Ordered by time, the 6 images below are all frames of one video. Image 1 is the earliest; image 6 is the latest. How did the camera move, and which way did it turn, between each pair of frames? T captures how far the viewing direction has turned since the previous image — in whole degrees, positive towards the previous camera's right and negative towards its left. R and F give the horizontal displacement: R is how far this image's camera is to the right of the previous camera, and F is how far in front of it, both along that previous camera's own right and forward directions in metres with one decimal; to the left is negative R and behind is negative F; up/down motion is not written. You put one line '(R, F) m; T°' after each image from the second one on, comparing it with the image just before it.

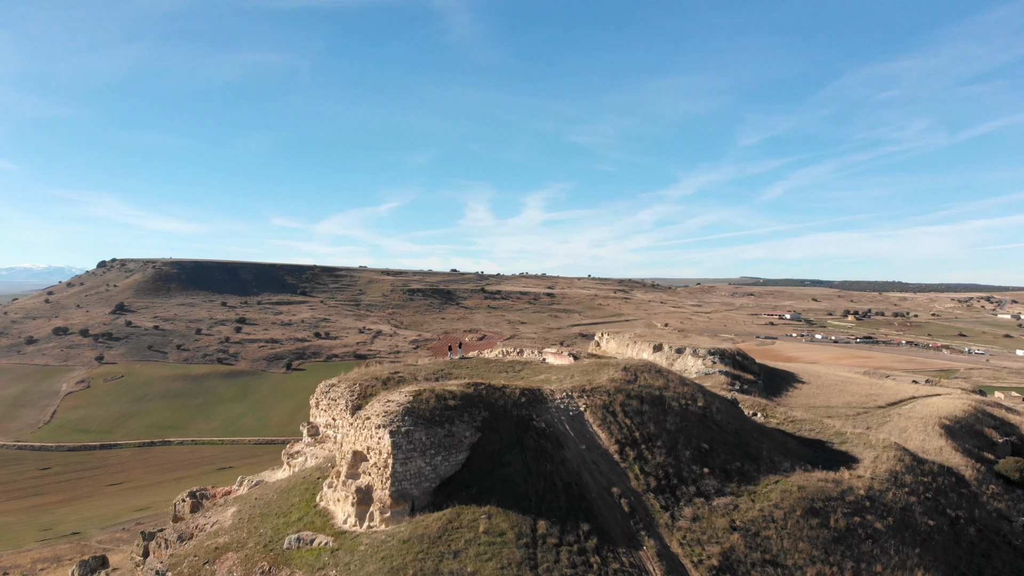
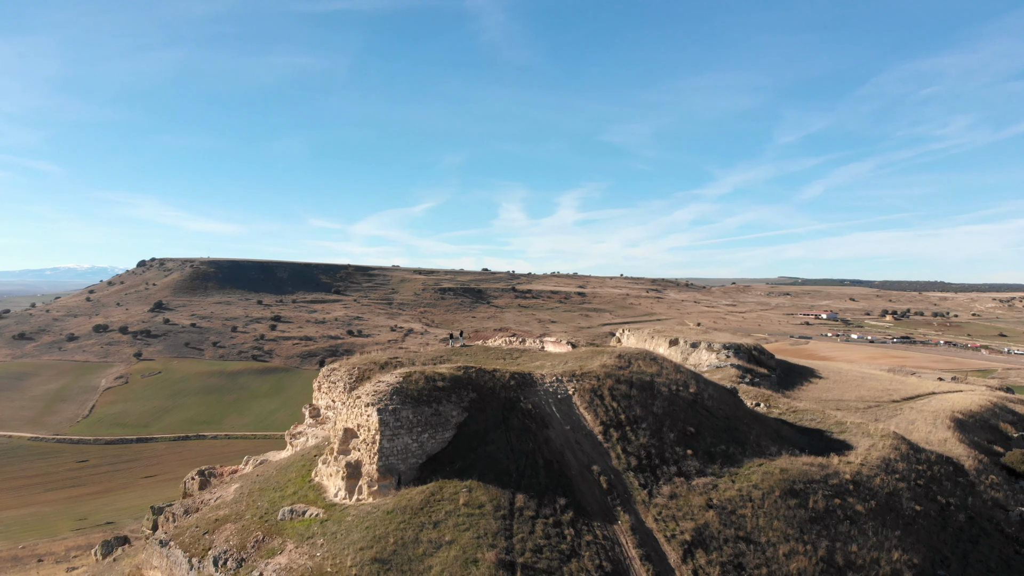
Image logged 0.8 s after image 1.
(+1.0, -0.4) m; -2°
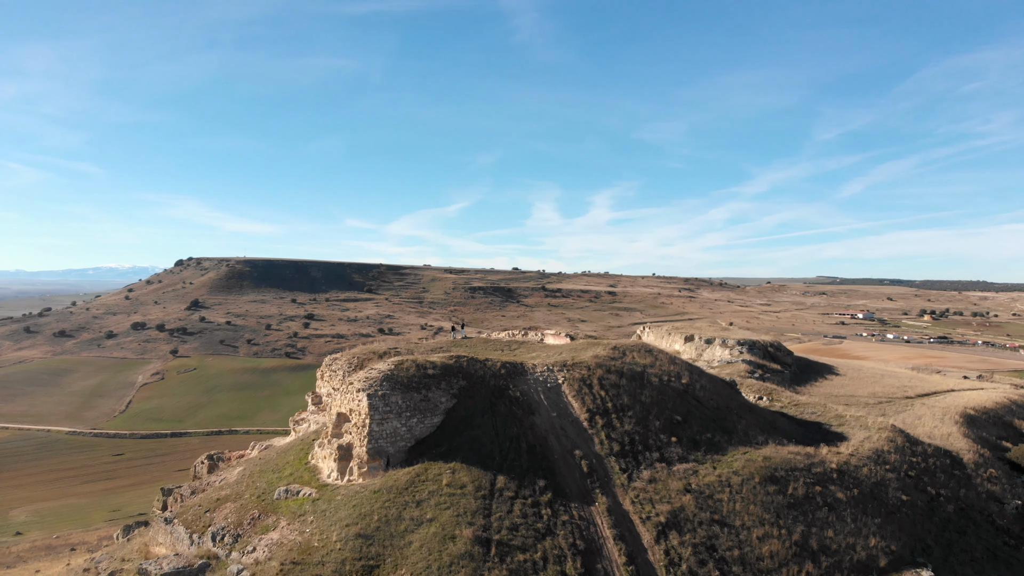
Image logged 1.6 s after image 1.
(+0.9, -0.4) m; -2°
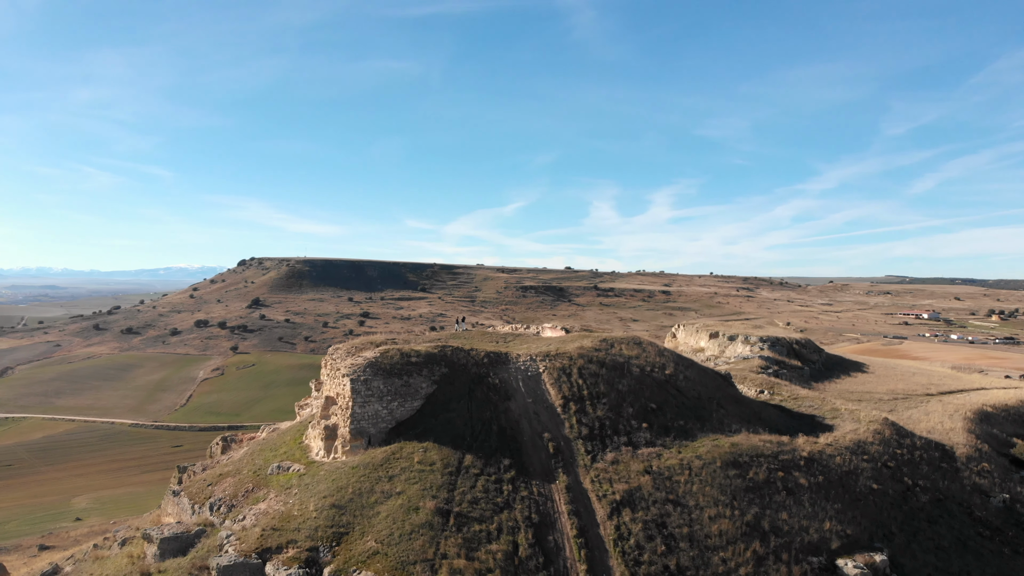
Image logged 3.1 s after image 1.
(+1.7, -0.7) m; -3°
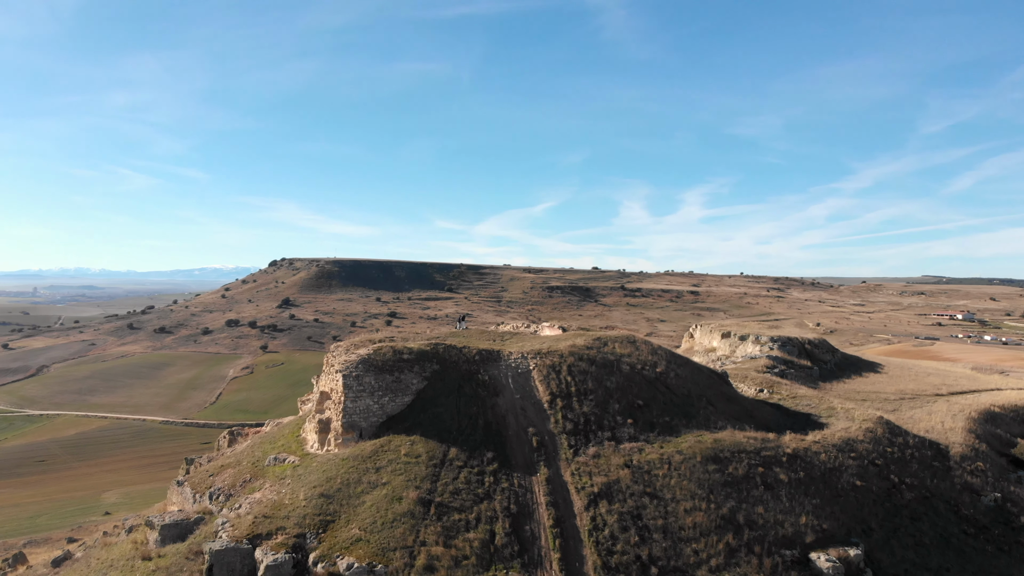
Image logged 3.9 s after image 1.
(+0.9, -0.4) m; -2°
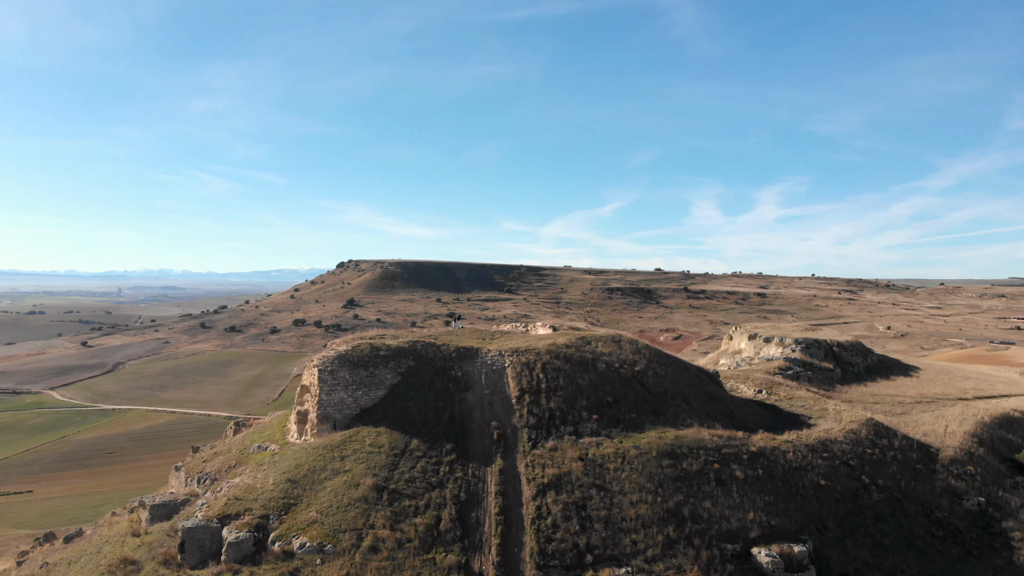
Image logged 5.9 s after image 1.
(+2.2, -0.5) m; -3°
